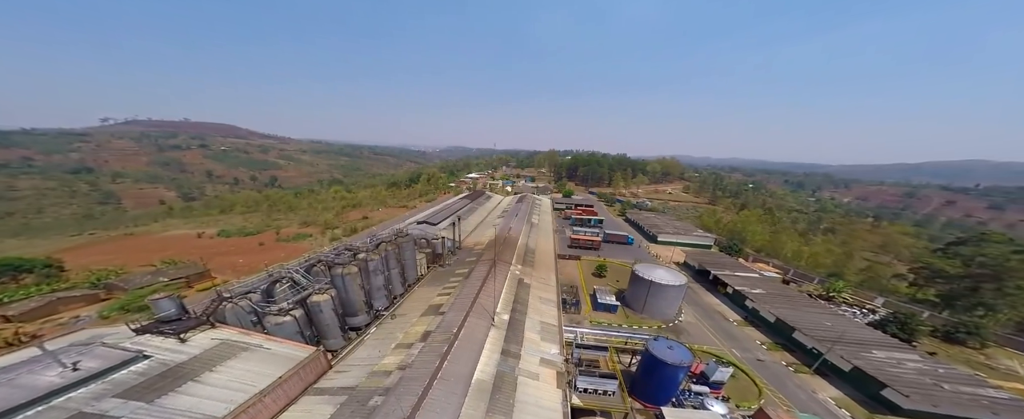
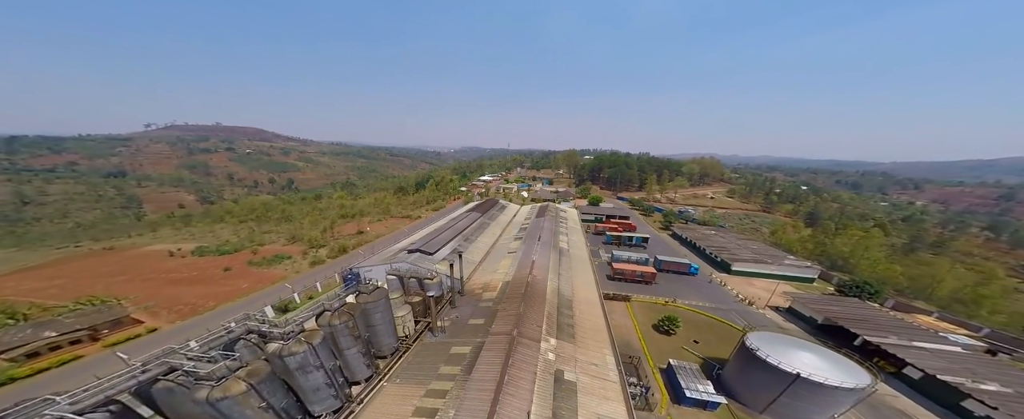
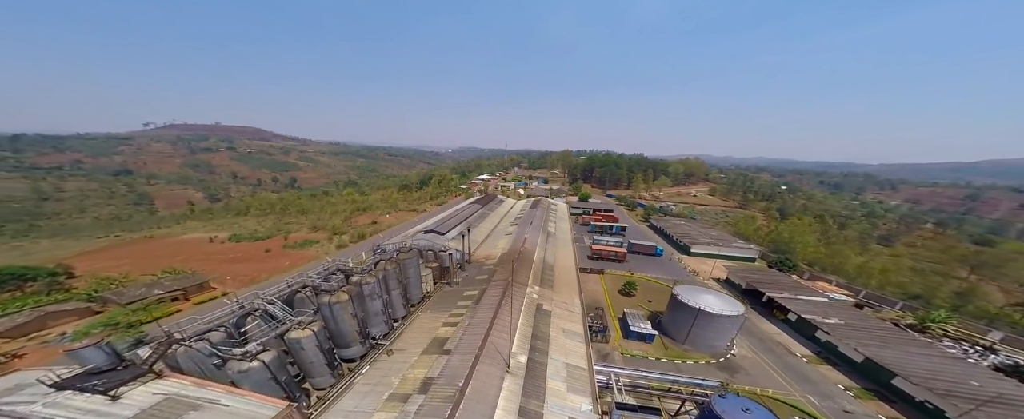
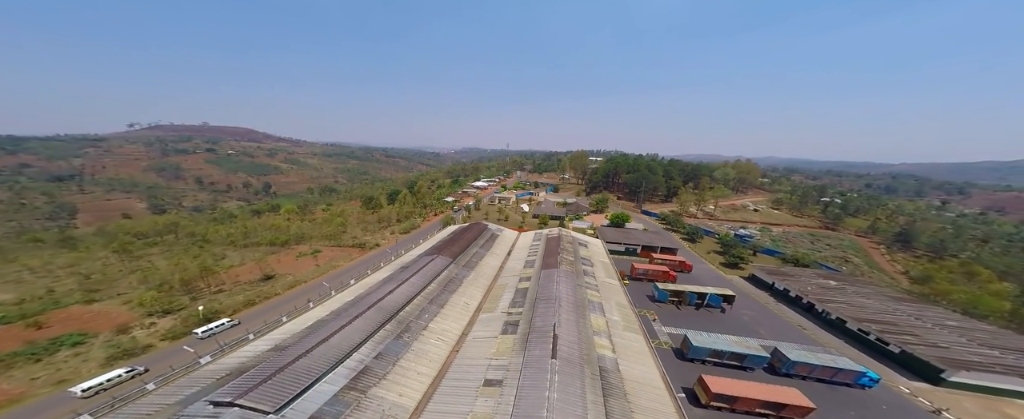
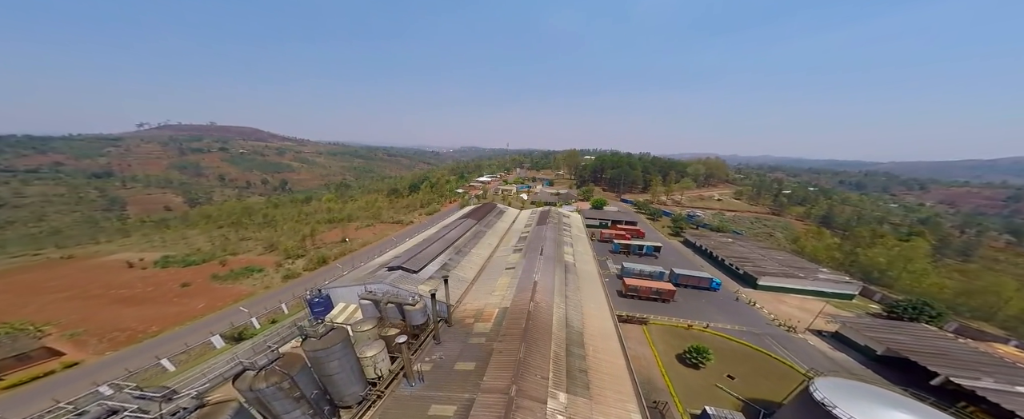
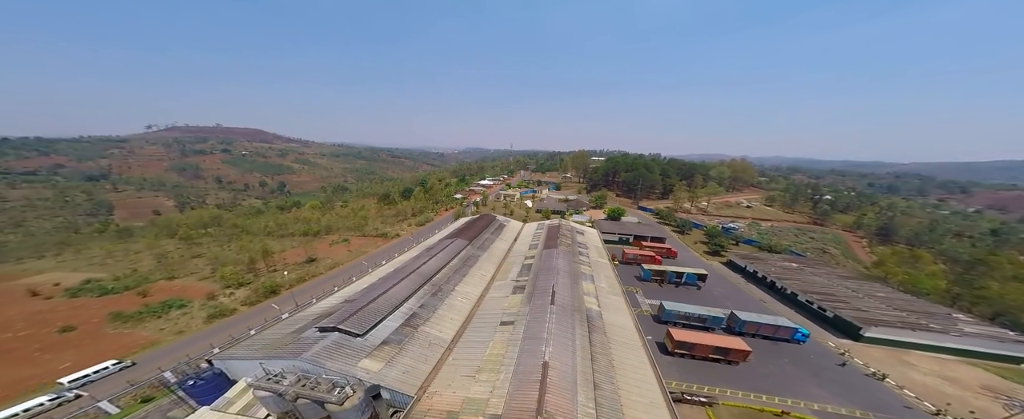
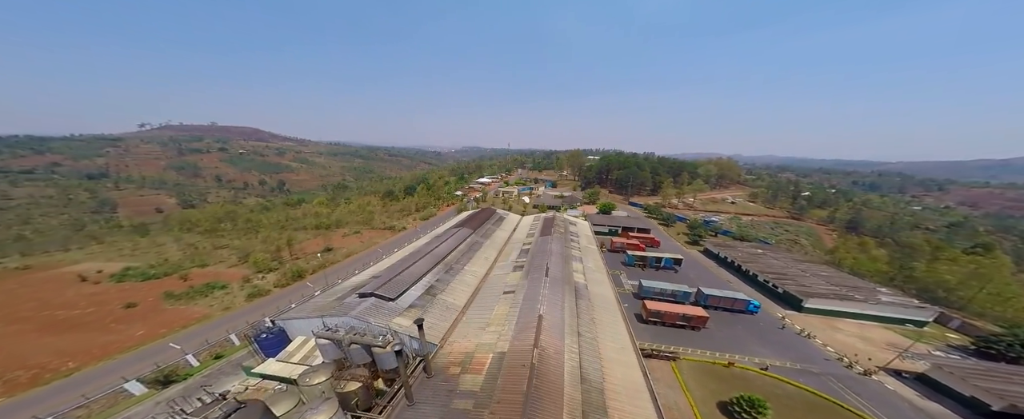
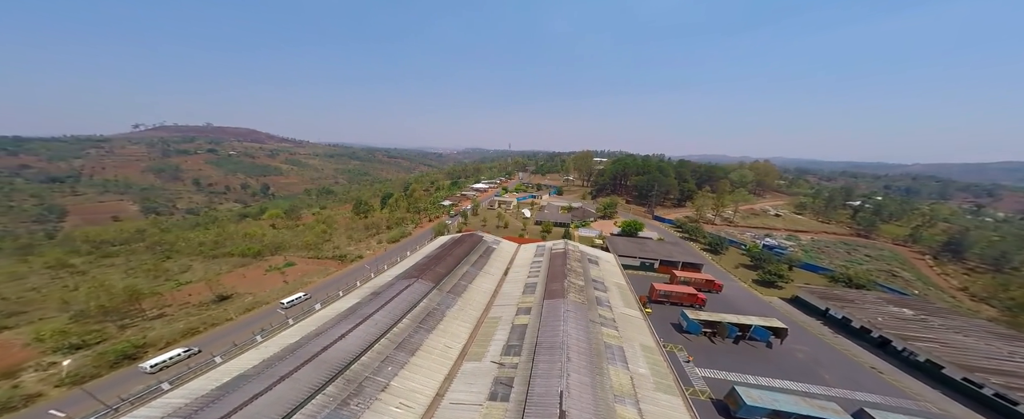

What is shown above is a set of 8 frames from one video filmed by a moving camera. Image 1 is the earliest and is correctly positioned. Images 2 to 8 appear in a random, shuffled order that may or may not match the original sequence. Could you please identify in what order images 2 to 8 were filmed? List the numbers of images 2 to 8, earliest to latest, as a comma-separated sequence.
3, 2, 5, 7, 6, 4, 8
